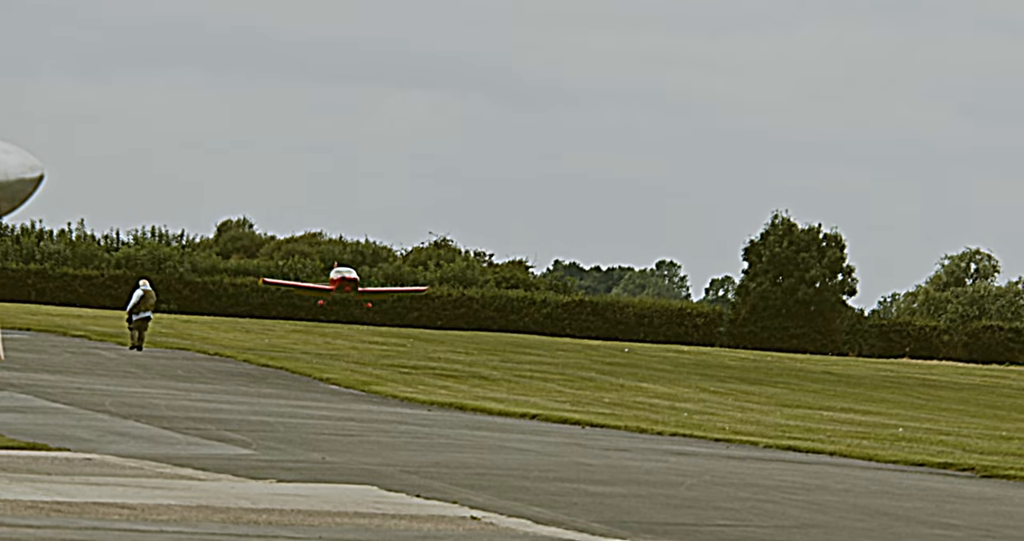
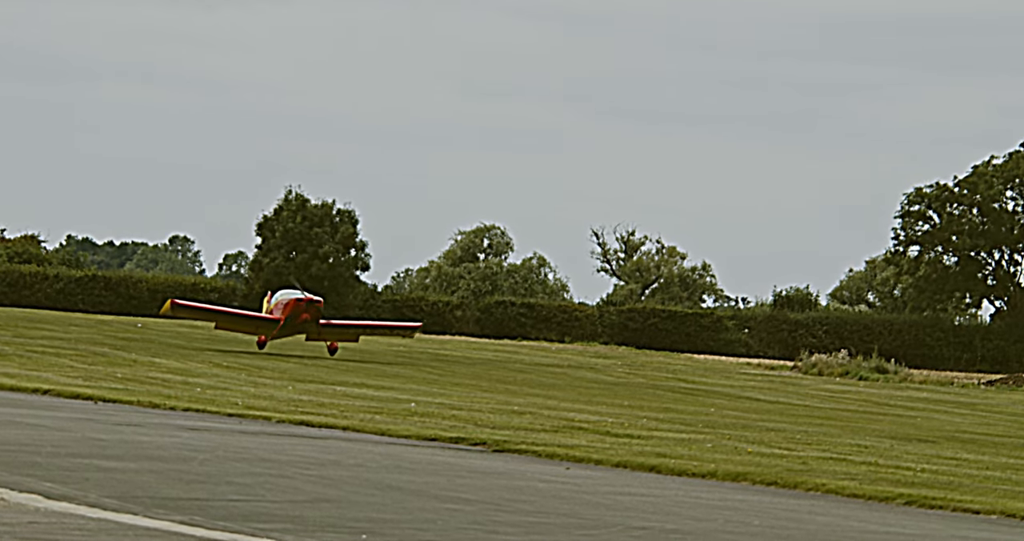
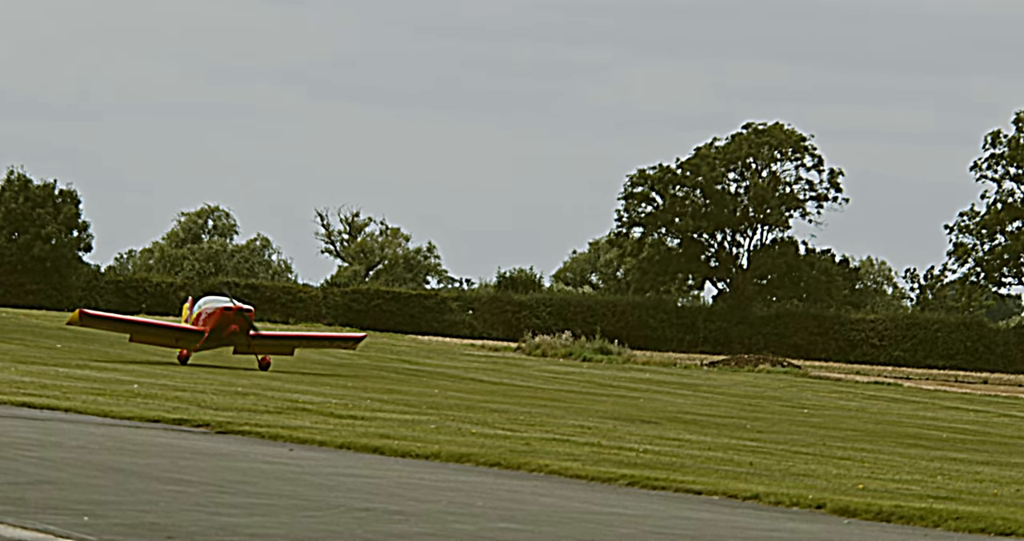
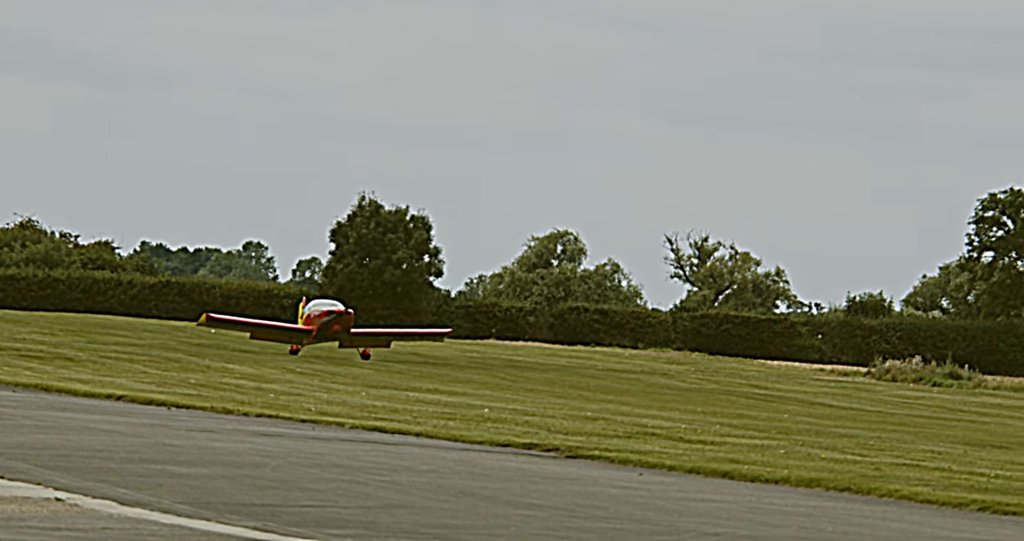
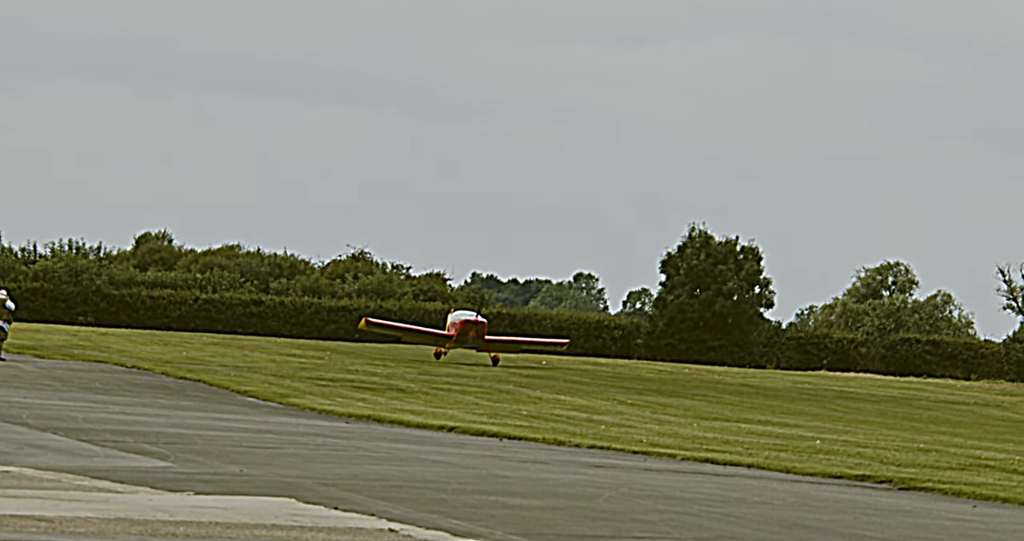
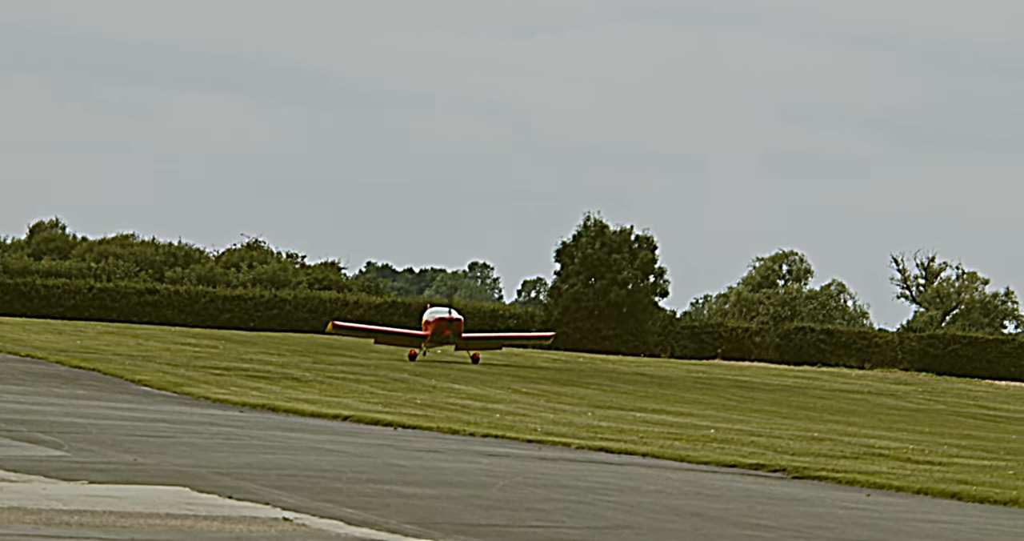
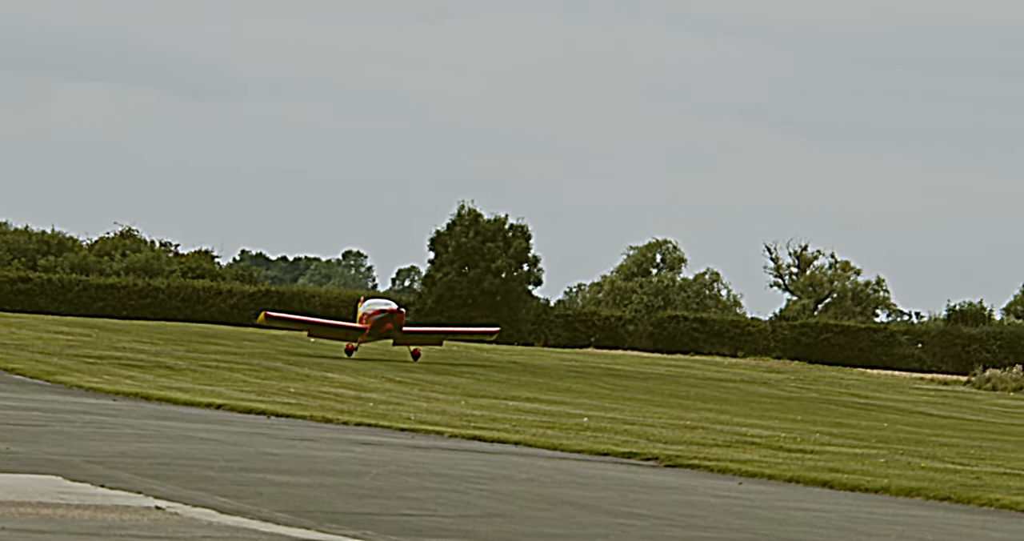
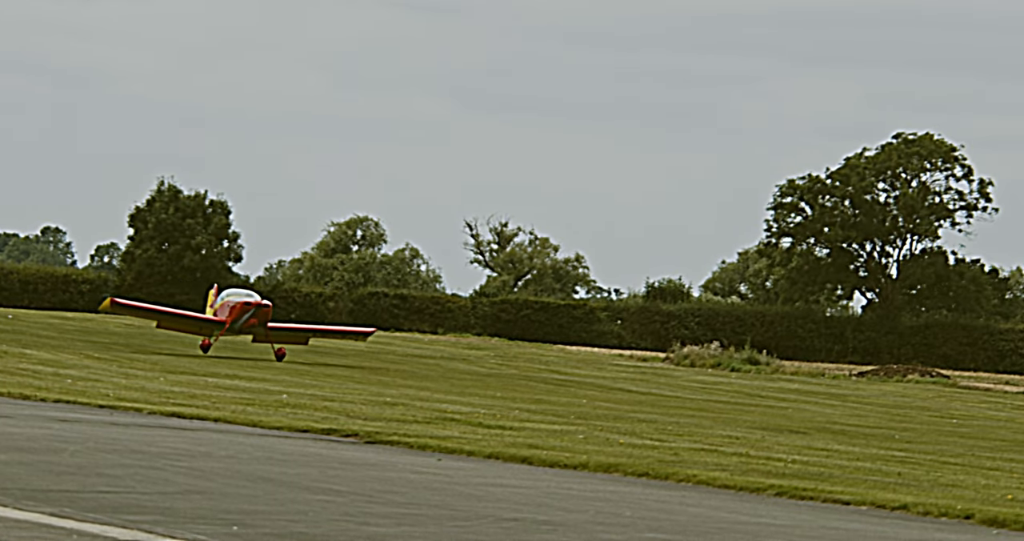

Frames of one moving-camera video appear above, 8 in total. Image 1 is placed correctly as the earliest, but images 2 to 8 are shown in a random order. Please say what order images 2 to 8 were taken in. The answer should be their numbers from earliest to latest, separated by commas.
5, 6, 7, 4, 2, 8, 3
